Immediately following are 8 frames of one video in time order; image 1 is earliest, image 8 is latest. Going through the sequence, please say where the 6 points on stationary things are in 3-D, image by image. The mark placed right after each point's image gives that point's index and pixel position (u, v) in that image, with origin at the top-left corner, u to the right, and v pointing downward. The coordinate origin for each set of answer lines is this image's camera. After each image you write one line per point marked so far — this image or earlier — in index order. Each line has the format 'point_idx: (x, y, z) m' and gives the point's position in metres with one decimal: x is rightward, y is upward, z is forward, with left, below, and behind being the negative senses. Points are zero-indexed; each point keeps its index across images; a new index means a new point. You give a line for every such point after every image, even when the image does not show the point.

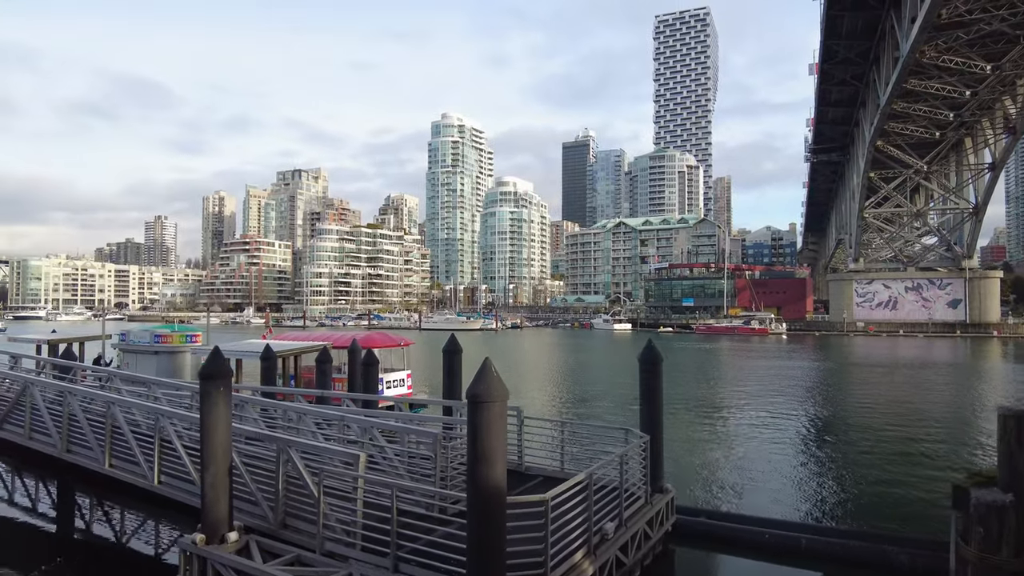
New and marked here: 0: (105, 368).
0: (-6.9, -1.4, +10.9) m
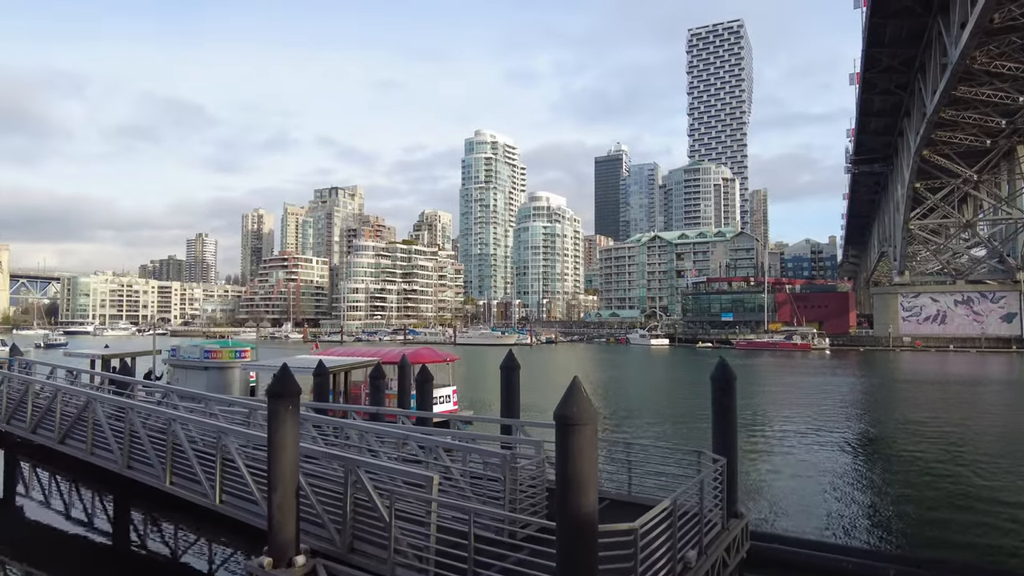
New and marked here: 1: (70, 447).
0: (-5.9, -1.6, +11.0) m
1: (-6.9, -2.5, +10.1) m
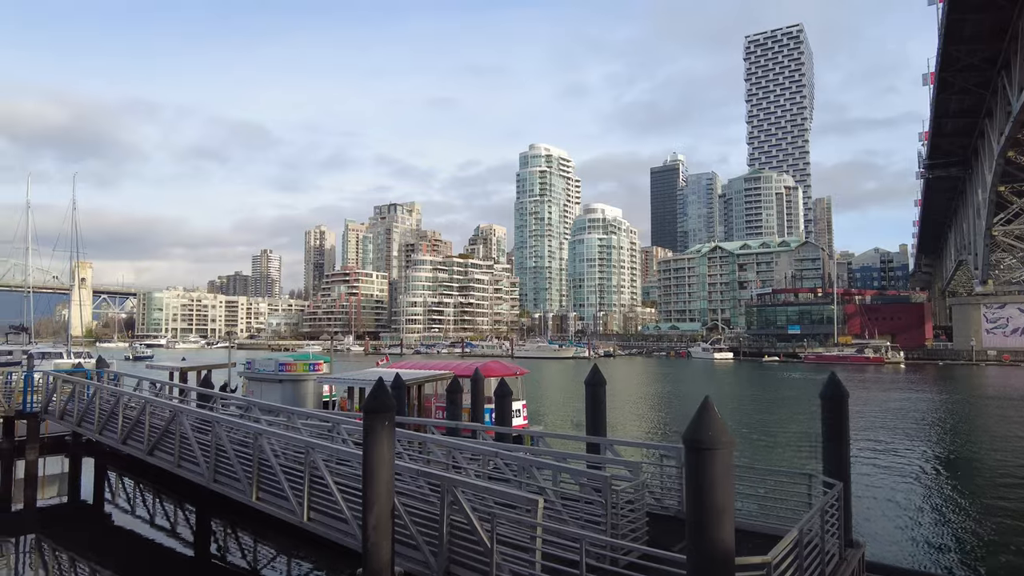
0: (-4.6, -1.9, +11.0) m
1: (-5.6, -2.7, +10.3) m
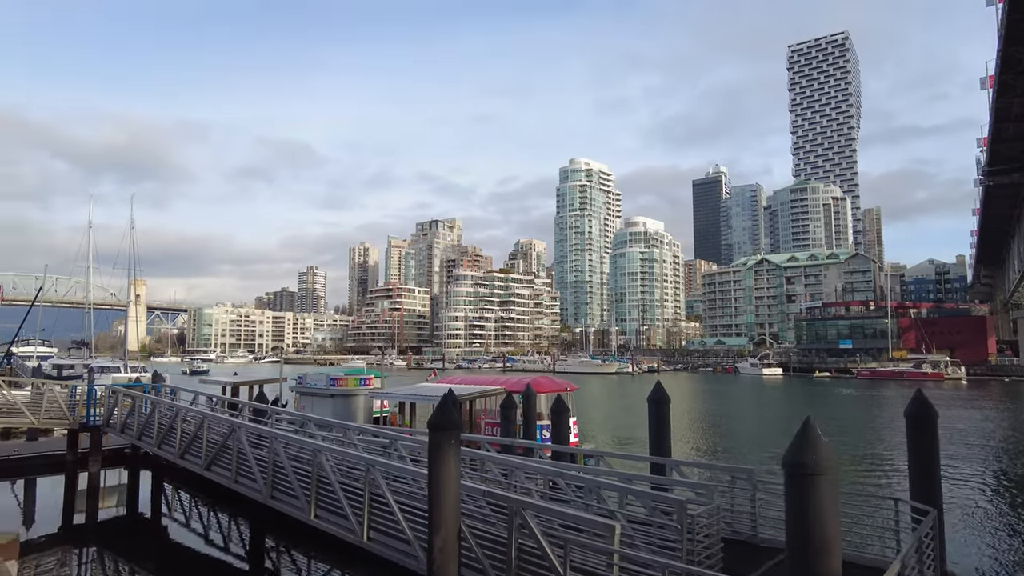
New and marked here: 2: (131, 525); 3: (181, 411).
0: (-3.6, -2.1, +11.0) m
1: (-4.7, -3.0, +10.3) m
2: (-8.8, -5.4, +14.8) m
3: (-6.1, -2.3, +11.9) m
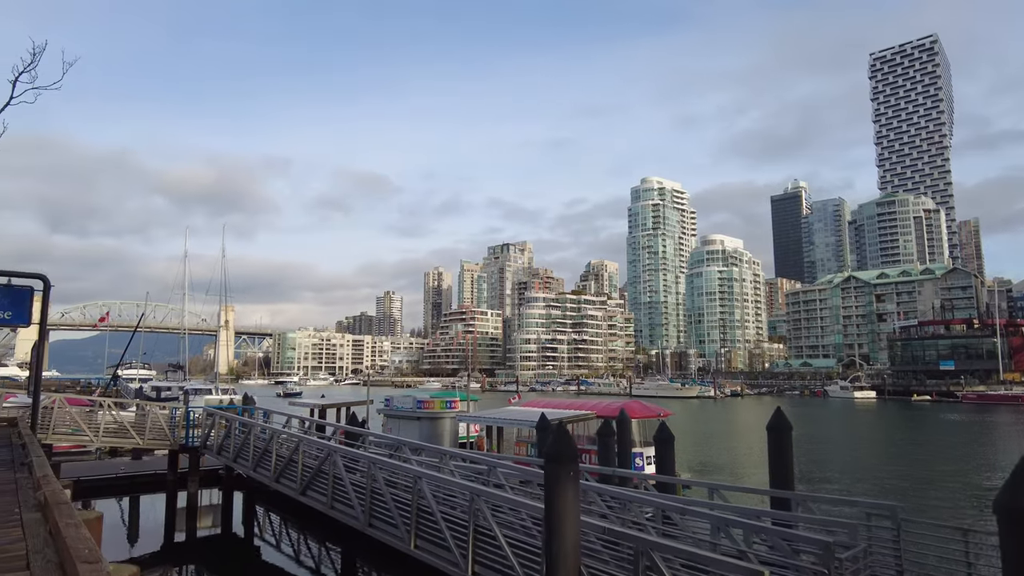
0: (-2.0, -2.5, +10.8) m
1: (-3.2, -3.3, +10.2) m
2: (-6.7, -6.0, +15.1) m
3: (-4.4, -2.7, +11.9) m
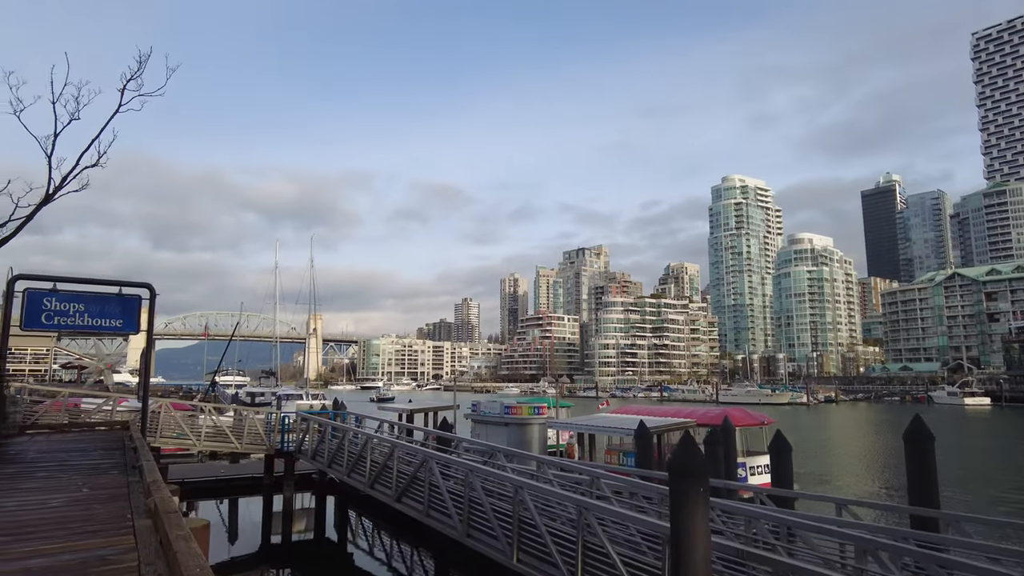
0: (-0.4, -2.5, +10.5) m
1: (-1.6, -3.4, +10.1) m
2: (-4.5, -6.1, +15.3) m
3: (-2.6, -2.8, +11.9) m
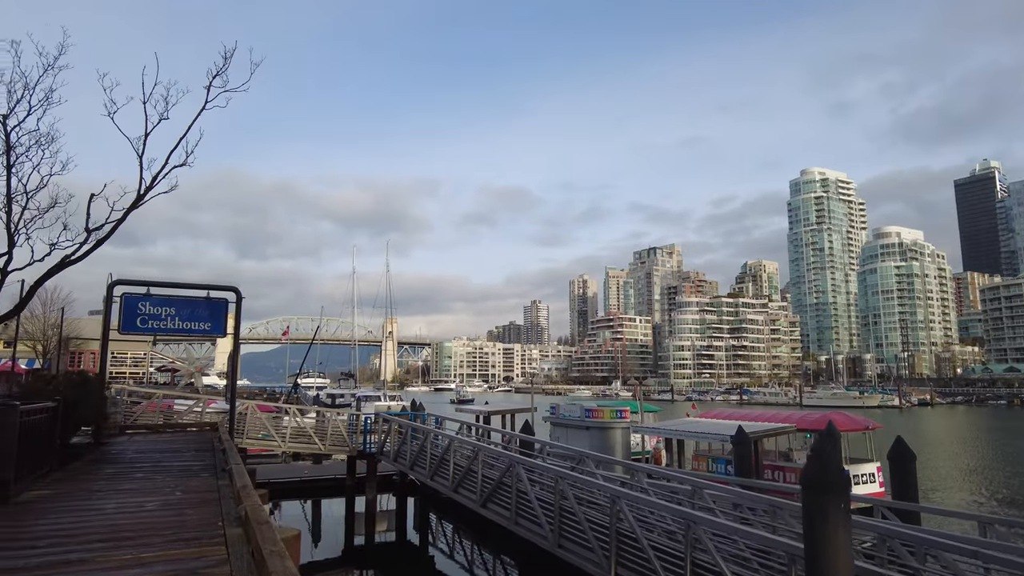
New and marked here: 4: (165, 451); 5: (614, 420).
0: (+0.9, -2.5, +10.1) m
1: (-0.3, -3.4, +9.7) m
2: (-2.6, -6.2, +15.2) m
3: (-1.1, -2.8, +11.7) m
4: (-5.0, -2.3, +9.3) m
5: (+2.5, -3.2, +15.8) m
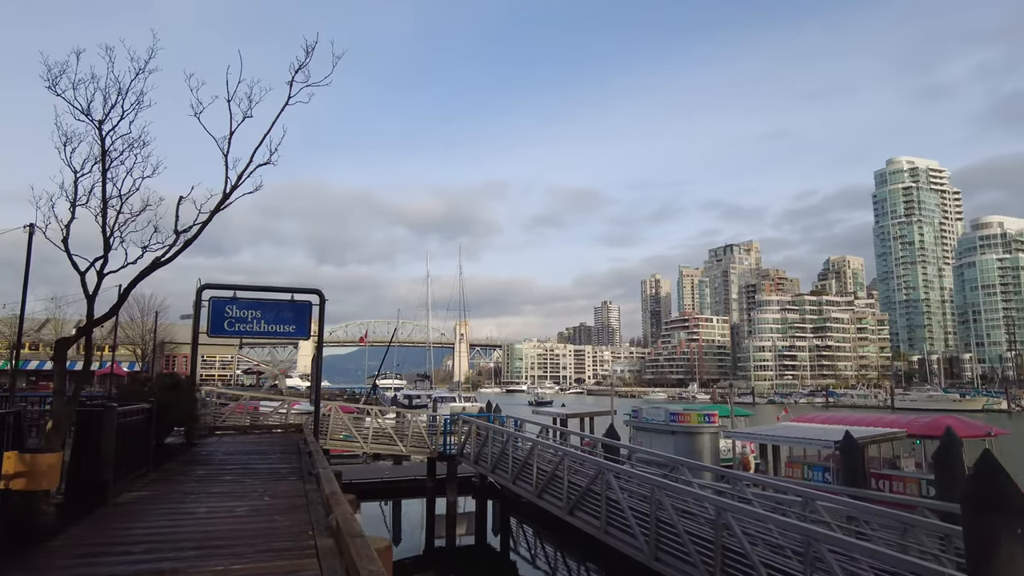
0: (+2.2, -2.4, +9.5) m
1: (+1.0, -3.3, +9.3) m
2: (-0.7, -6.2, +15.0) m
3: (+0.4, -2.8, +11.3) m
4: (-3.7, -2.4, +9.4) m
5: (+4.4, -3.1, +15.0) m
